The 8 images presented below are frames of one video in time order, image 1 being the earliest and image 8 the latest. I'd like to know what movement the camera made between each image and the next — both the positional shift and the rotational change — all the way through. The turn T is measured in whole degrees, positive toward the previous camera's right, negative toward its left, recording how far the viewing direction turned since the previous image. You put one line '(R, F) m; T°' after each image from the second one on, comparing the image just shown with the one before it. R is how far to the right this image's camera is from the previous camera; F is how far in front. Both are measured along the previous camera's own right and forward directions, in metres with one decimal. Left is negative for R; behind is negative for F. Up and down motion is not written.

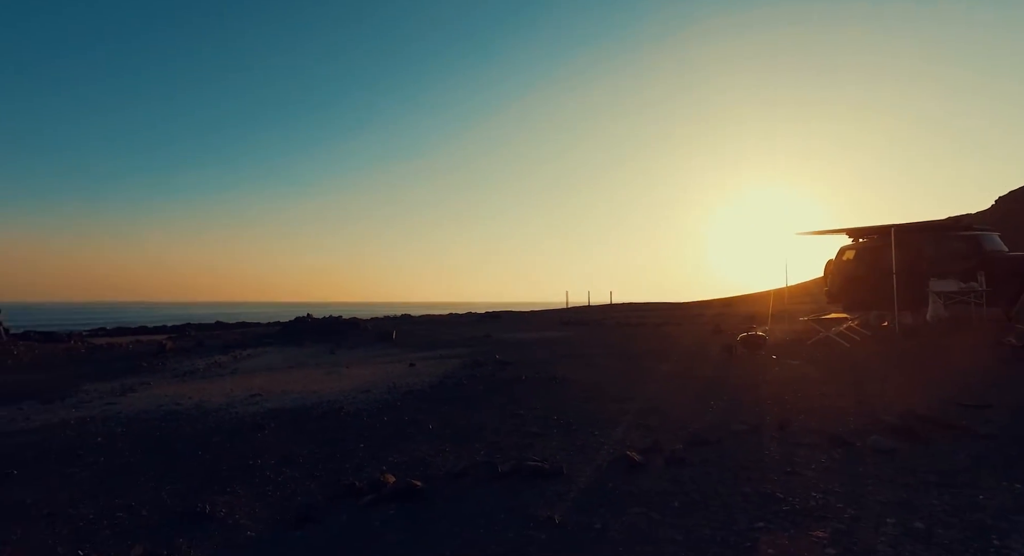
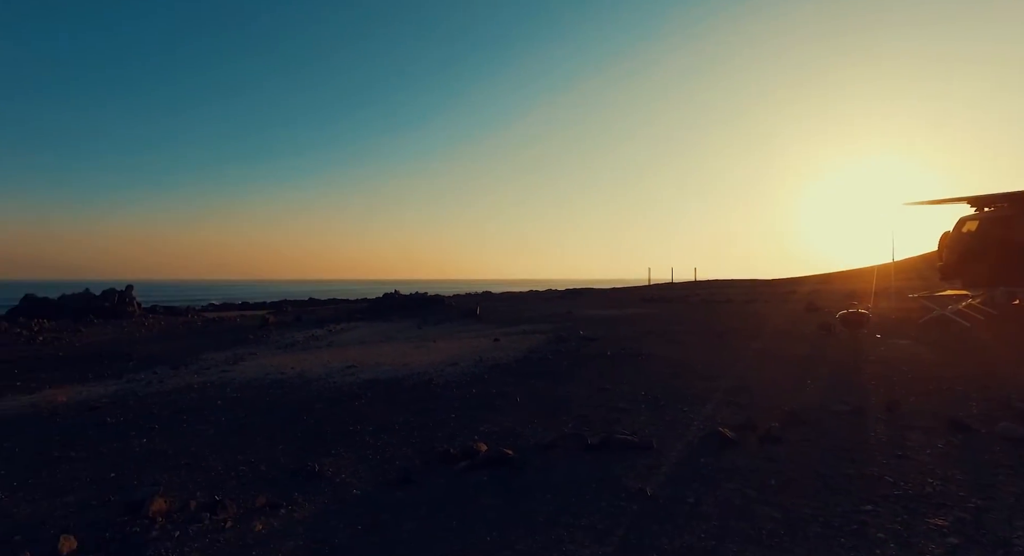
(-0.2, -0.1) m; -7°
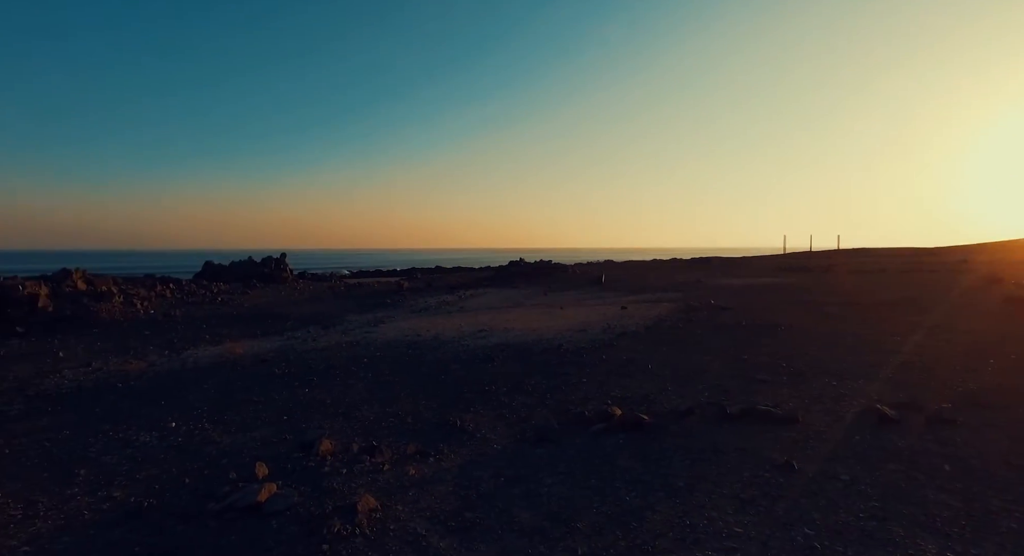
(-0.4, -0.1) m; -11°
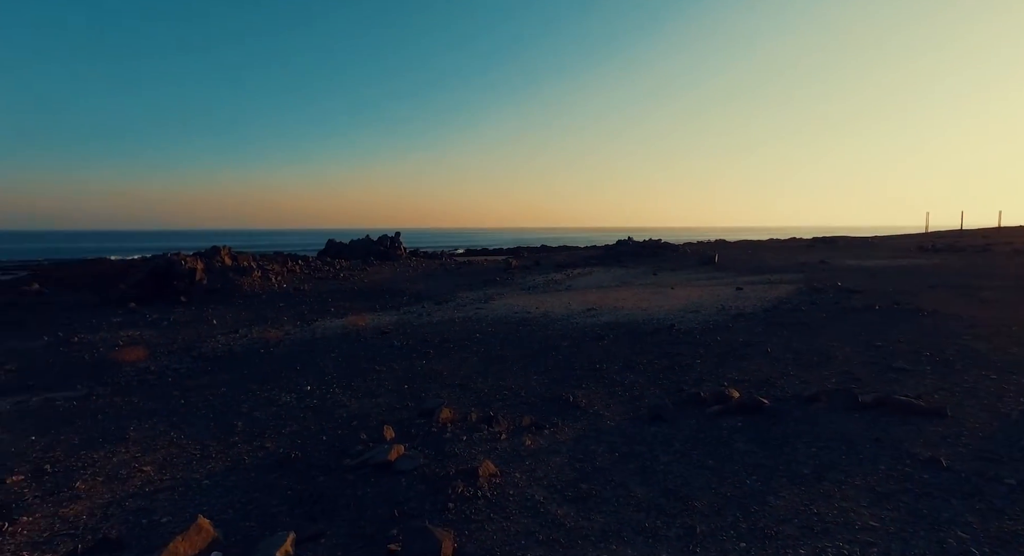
(-0.3, -0.1) m; -9°
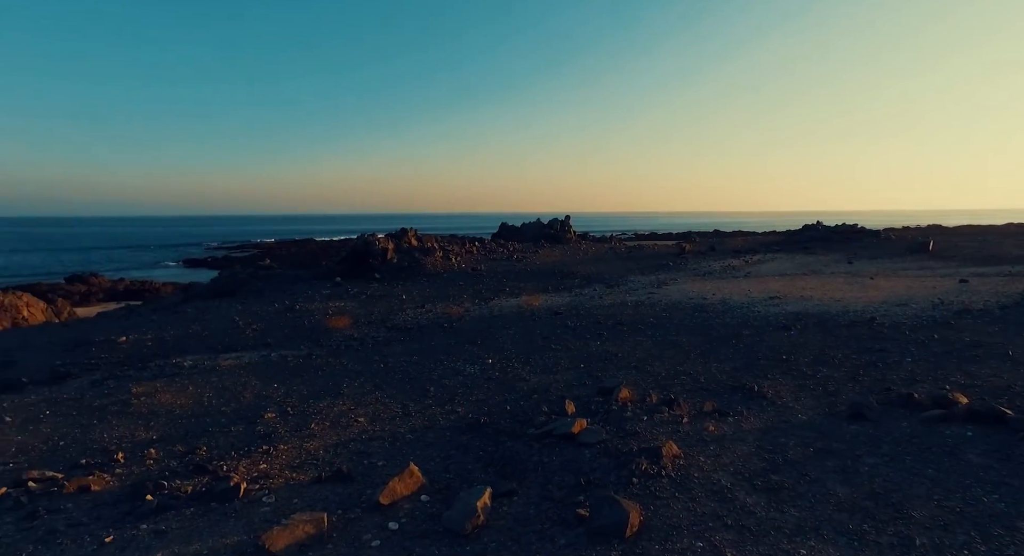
(-0.6, -0.3) m; -14°
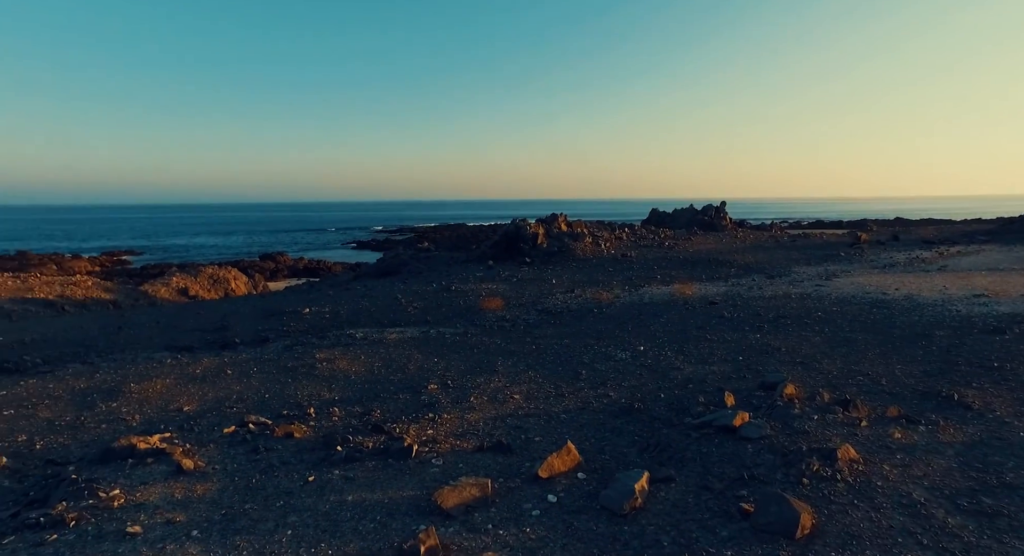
(-0.6, -0.2) m; -12°
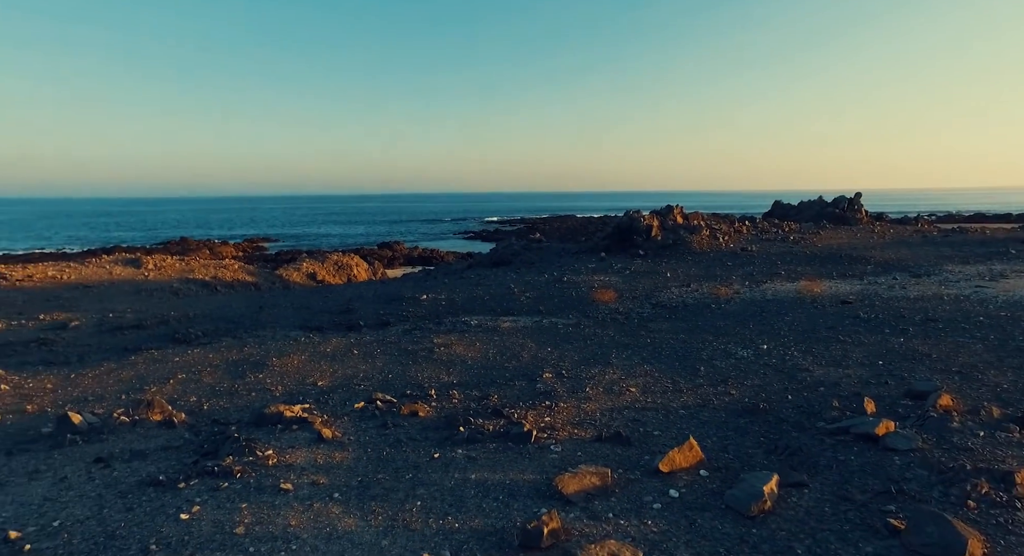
(-0.6, -0.2) m; -9°
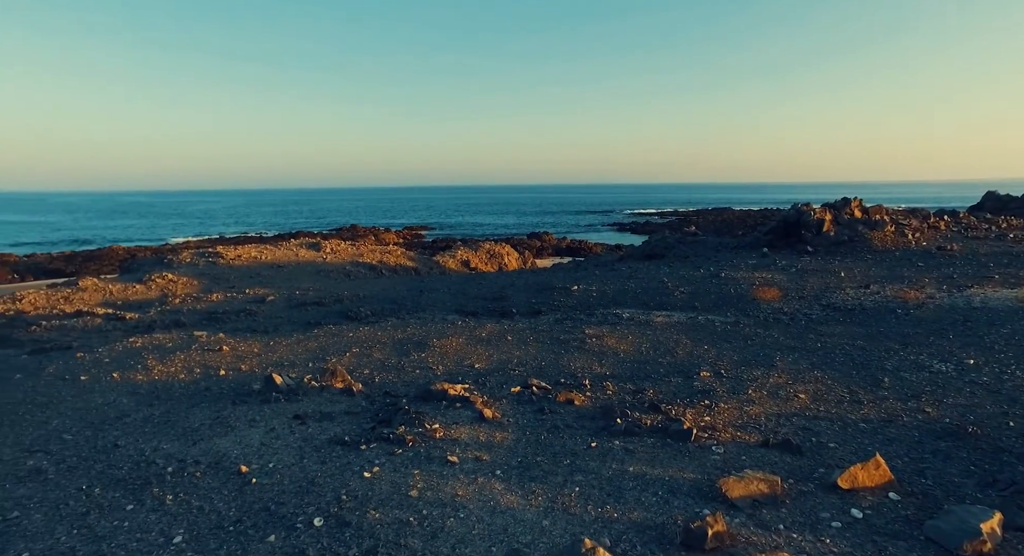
(-0.7, -0.2) m; -13°
